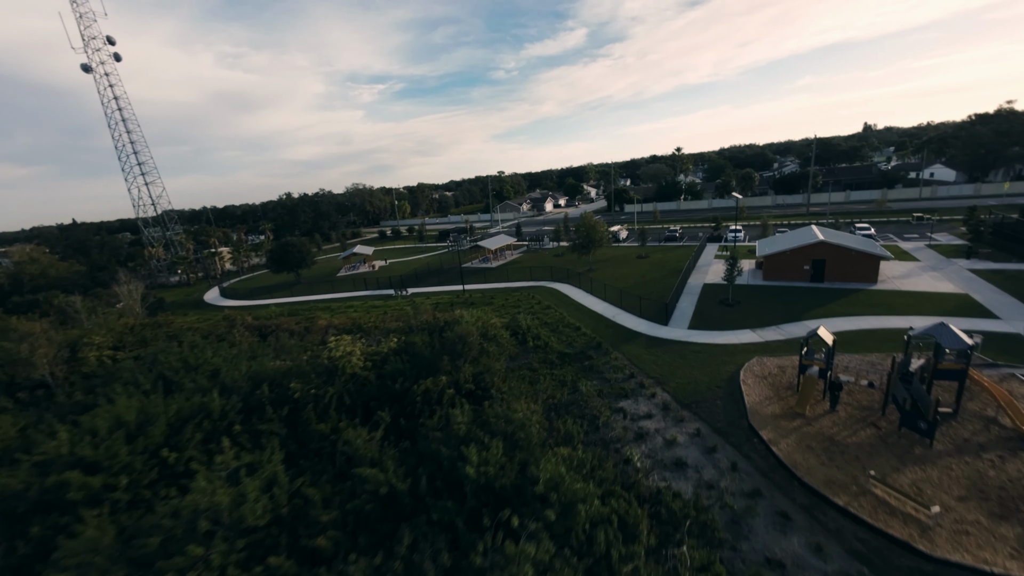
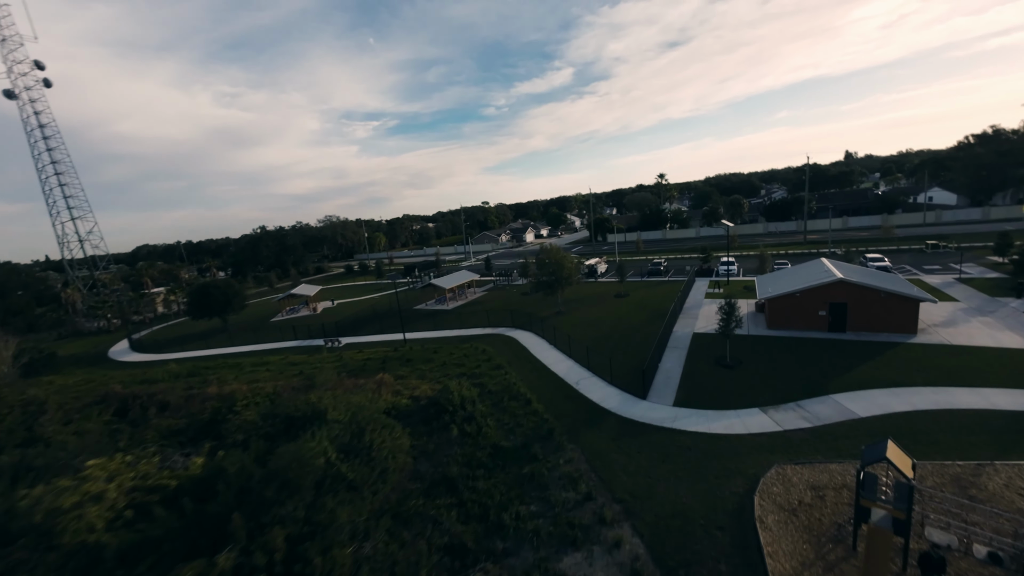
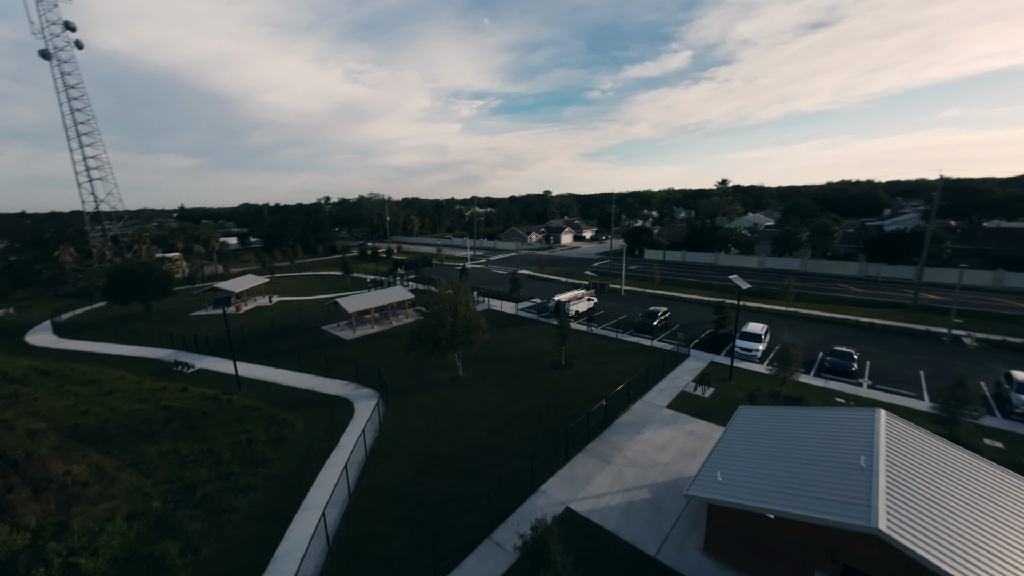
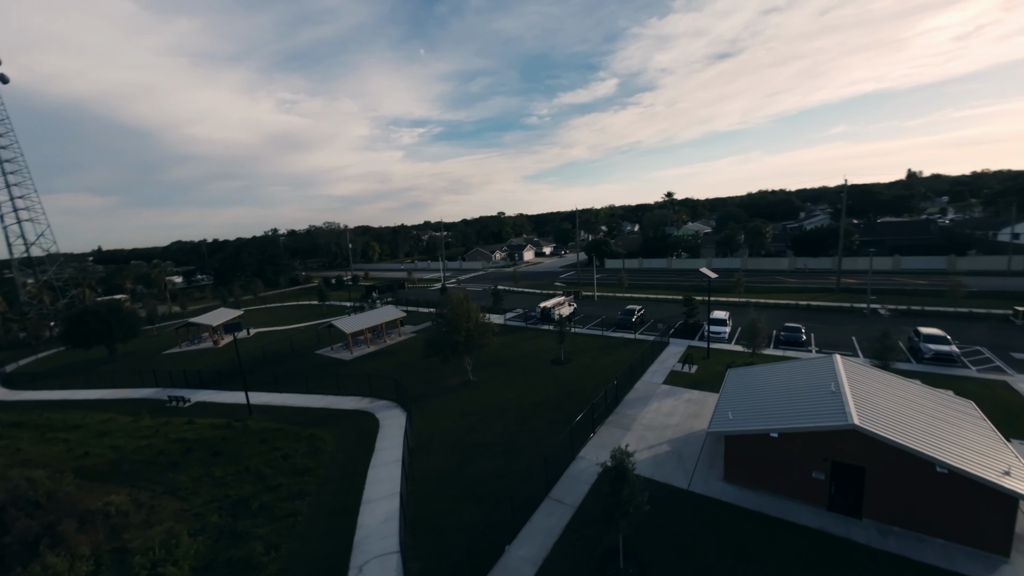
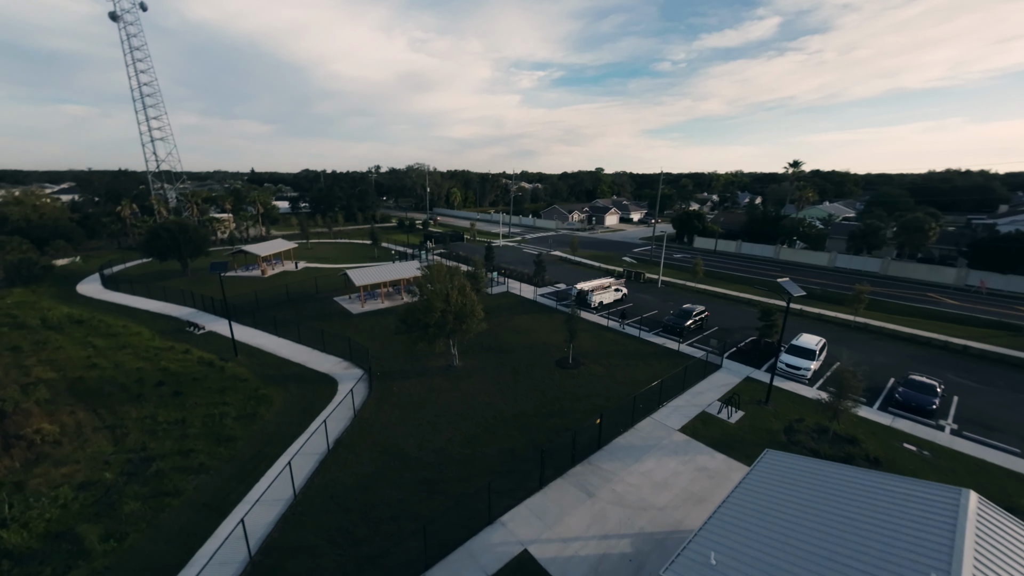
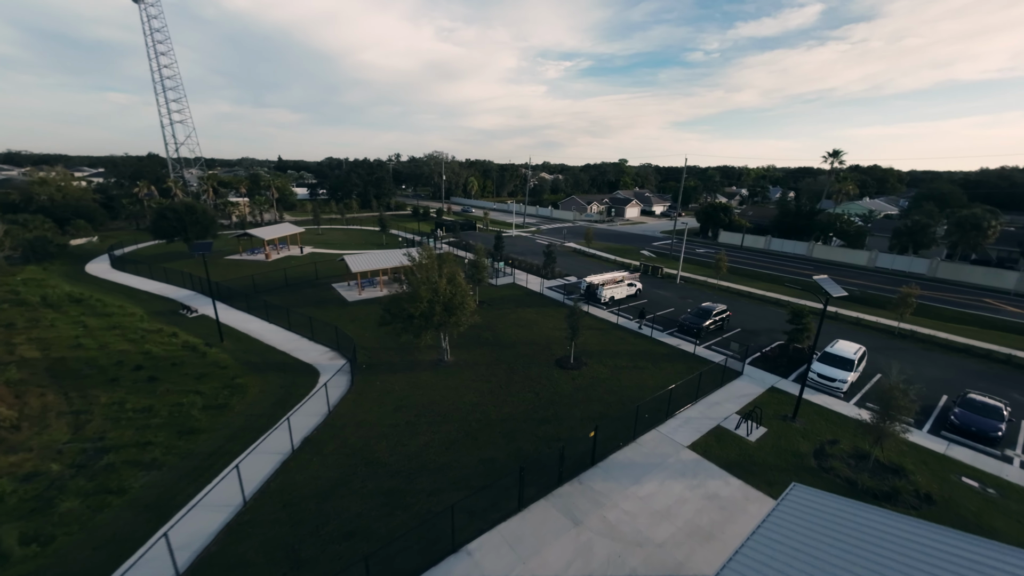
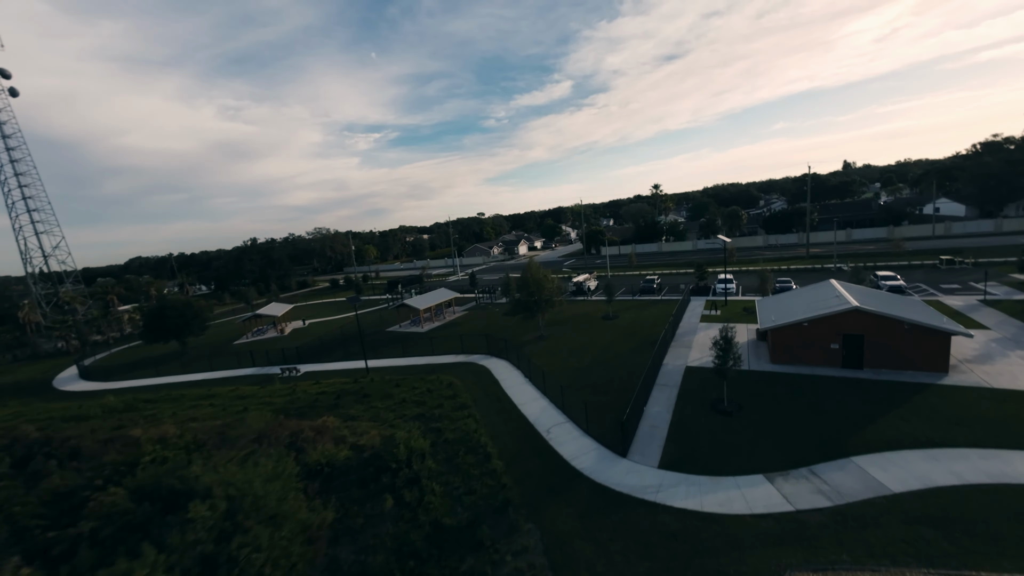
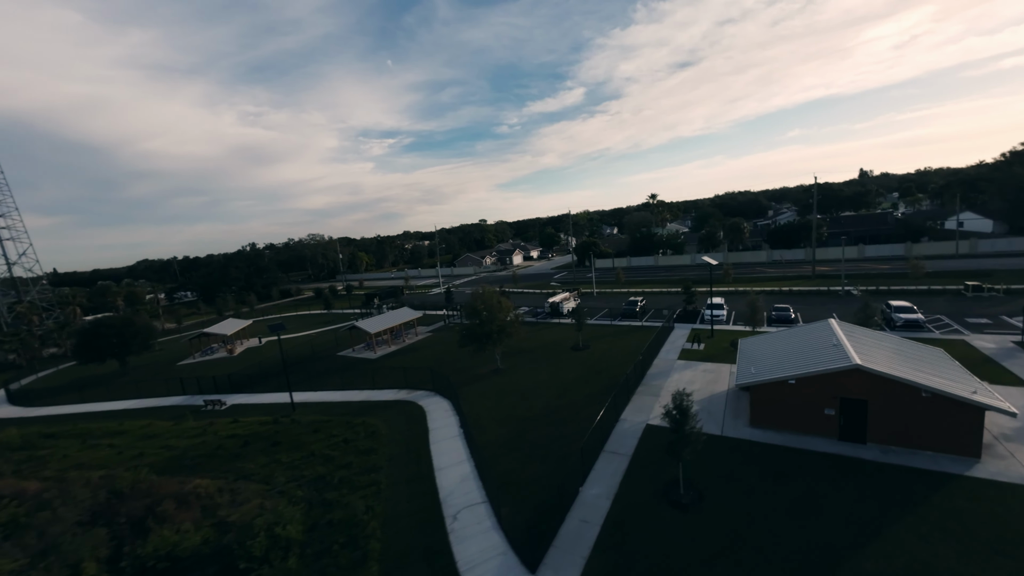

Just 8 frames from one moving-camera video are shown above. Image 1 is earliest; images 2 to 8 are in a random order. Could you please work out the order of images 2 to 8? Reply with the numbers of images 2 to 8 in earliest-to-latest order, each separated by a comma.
2, 7, 8, 4, 3, 5, 6
